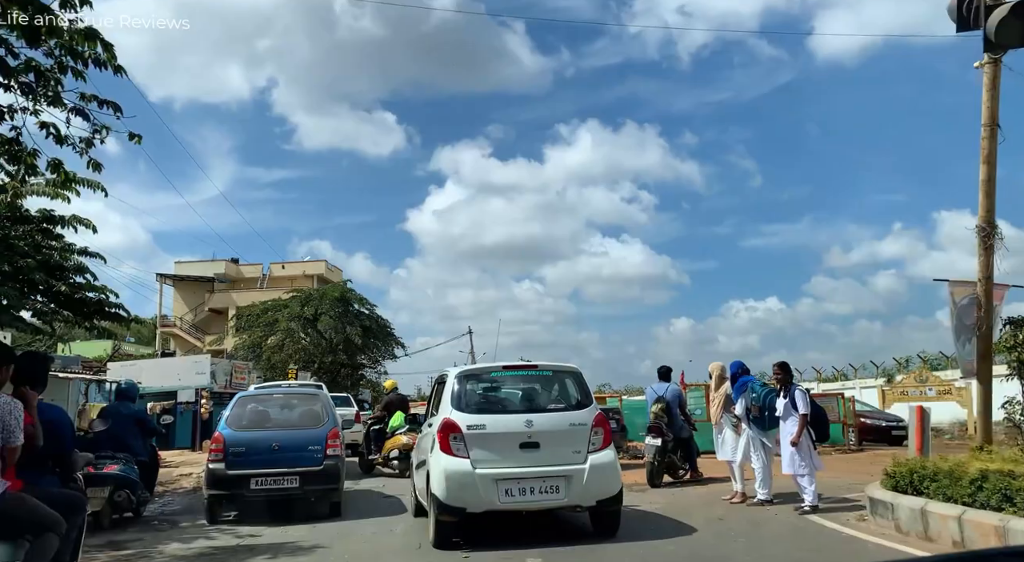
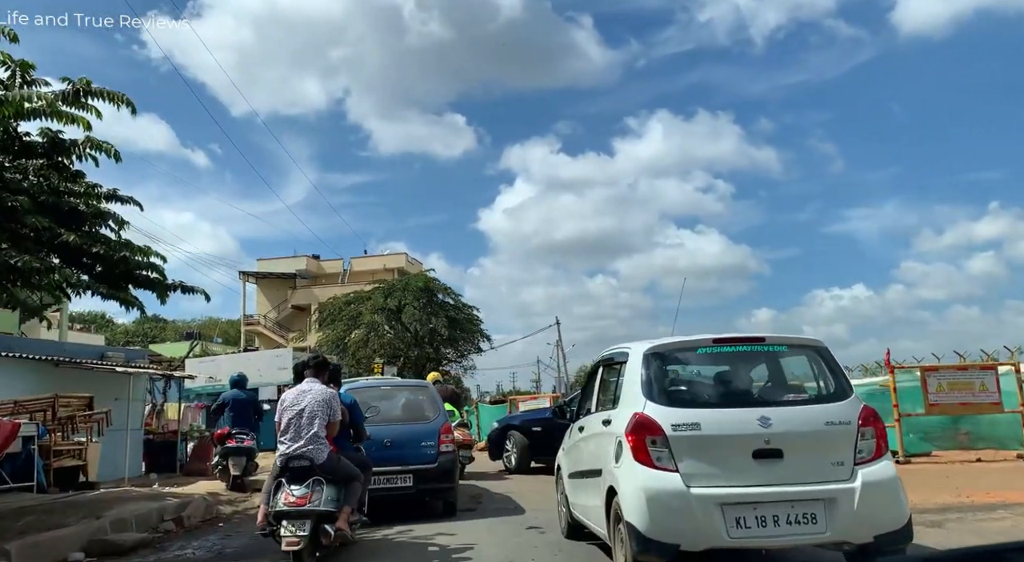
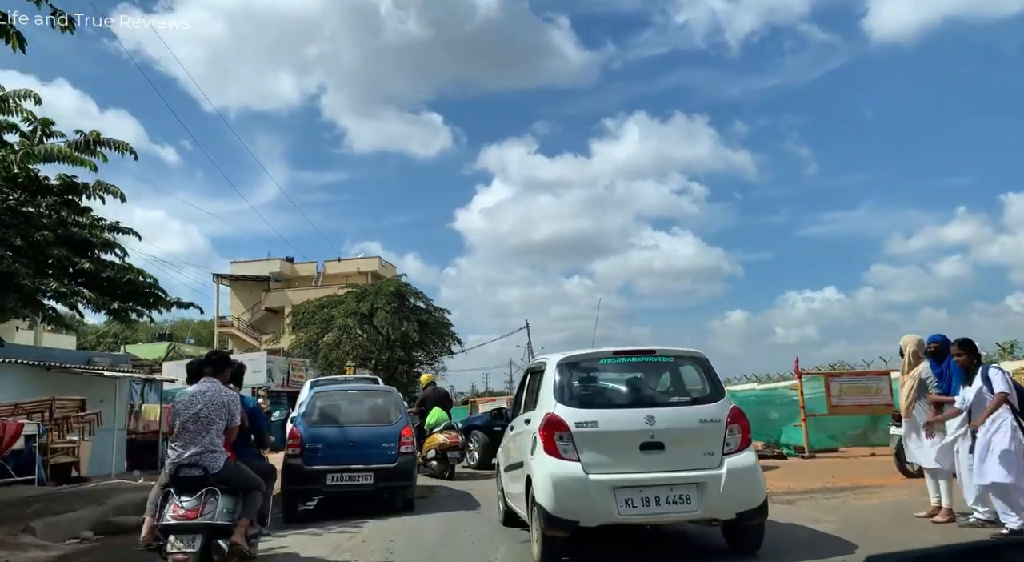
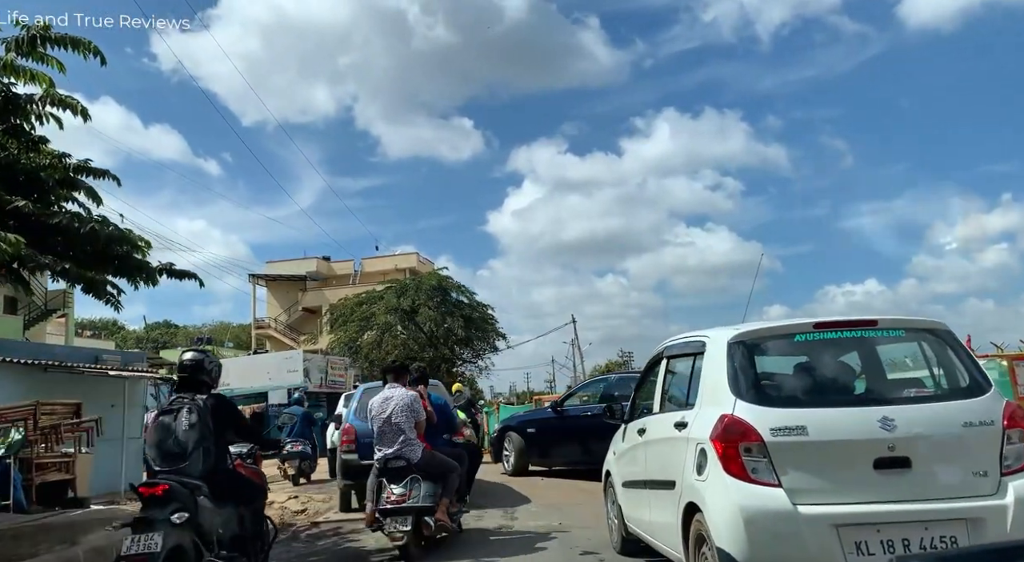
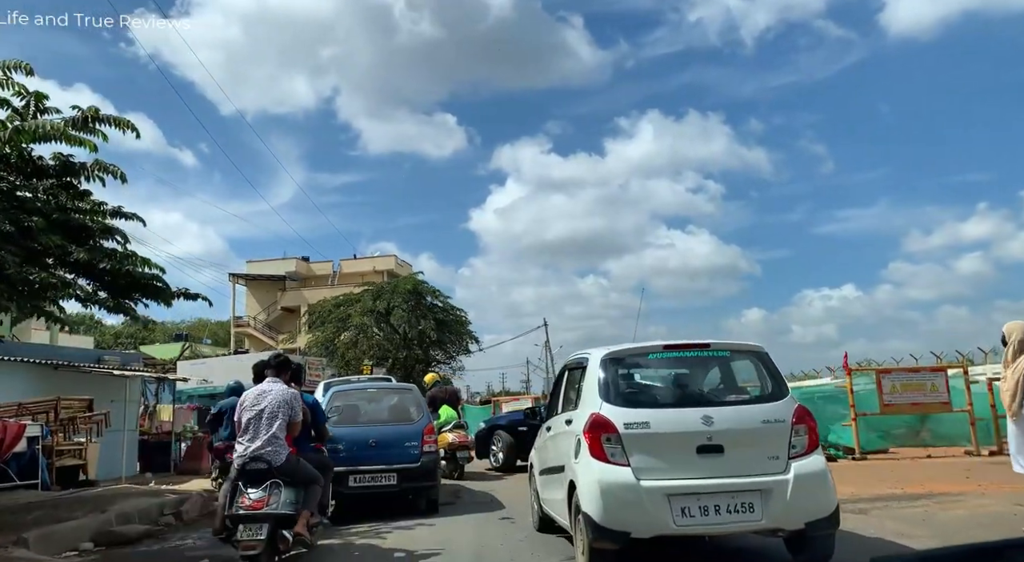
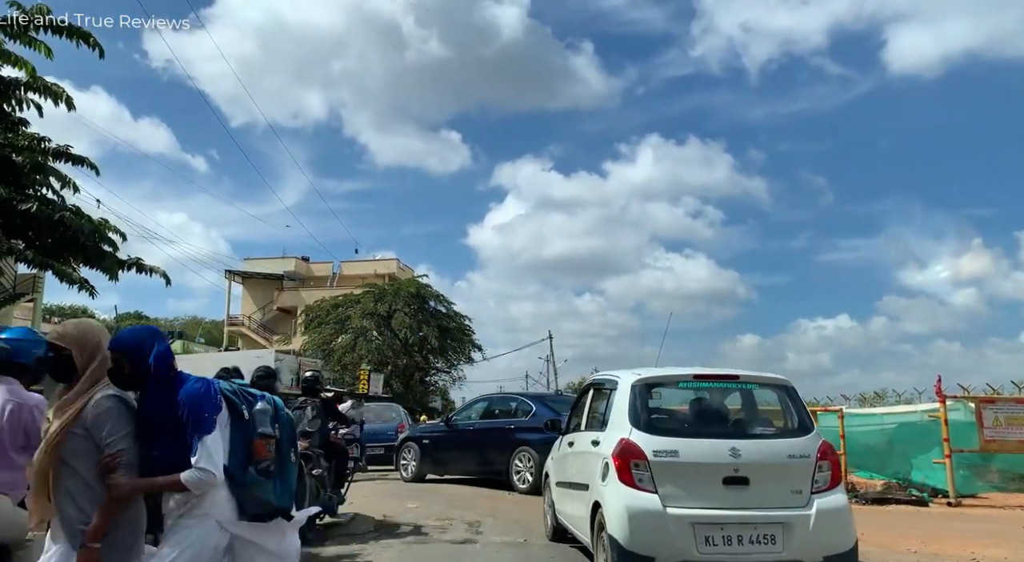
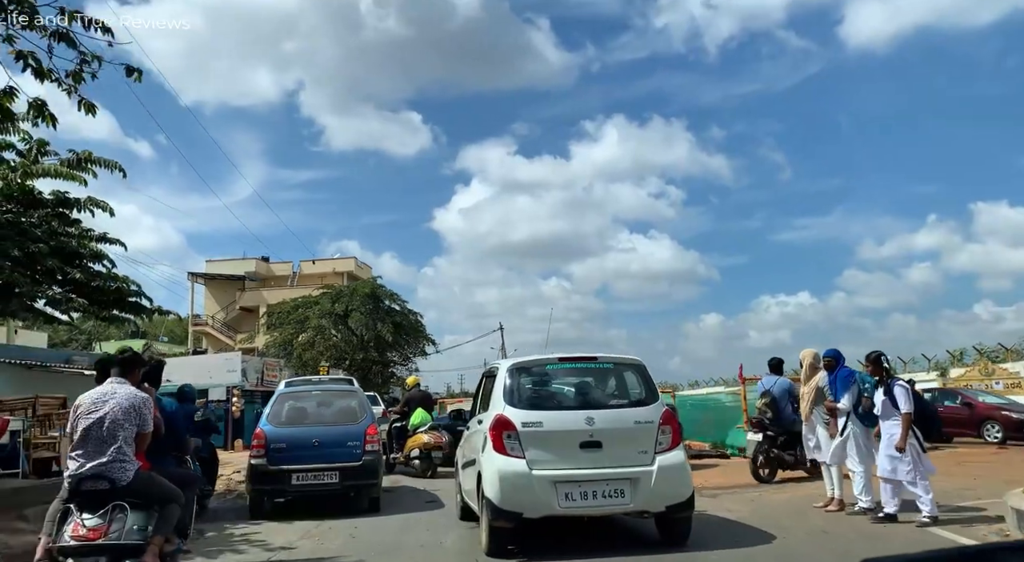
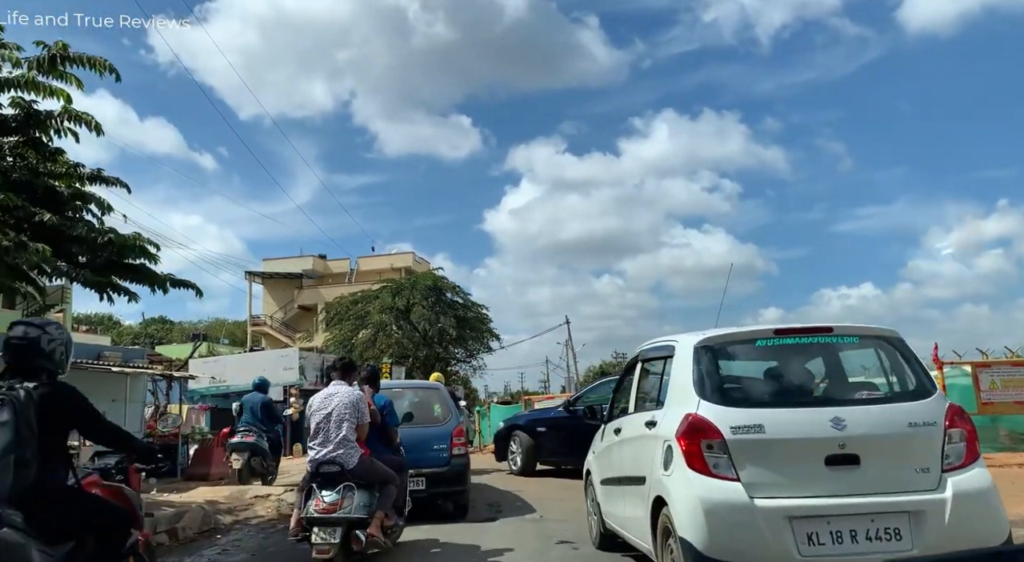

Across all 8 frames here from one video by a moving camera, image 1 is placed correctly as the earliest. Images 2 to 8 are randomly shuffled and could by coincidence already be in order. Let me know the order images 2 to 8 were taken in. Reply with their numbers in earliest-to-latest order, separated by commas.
7, 3, 5, 2, 8, 4, 6
